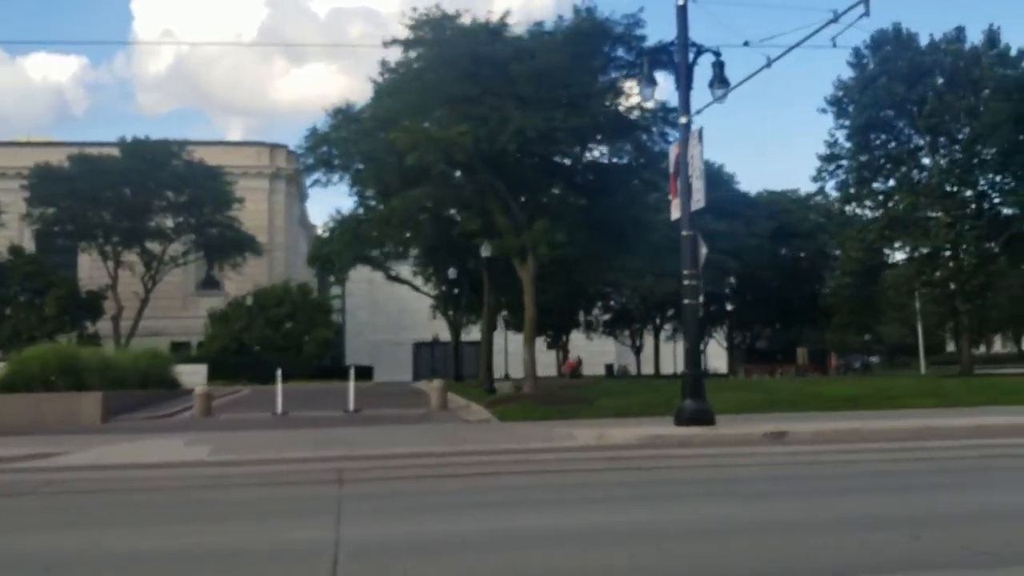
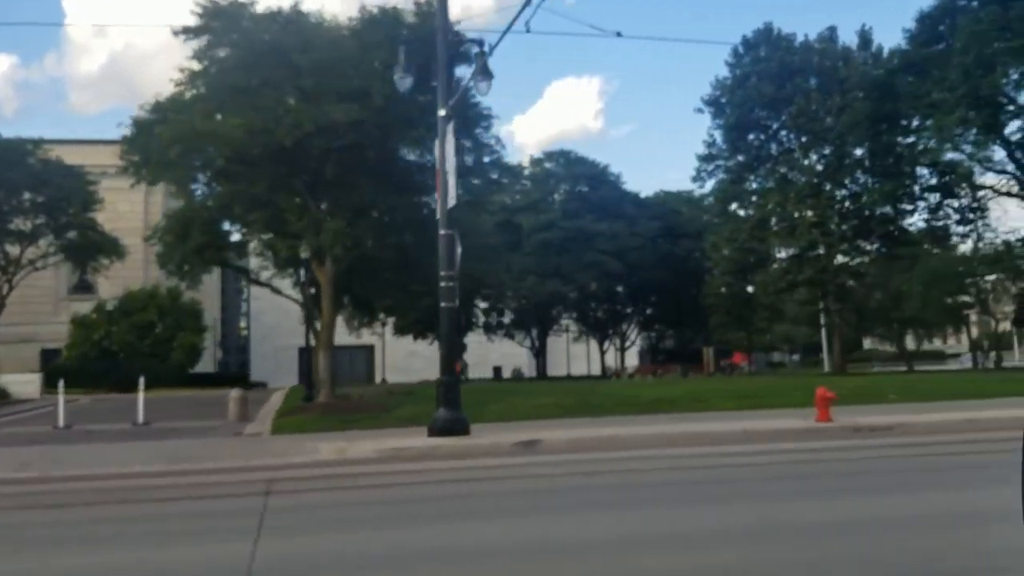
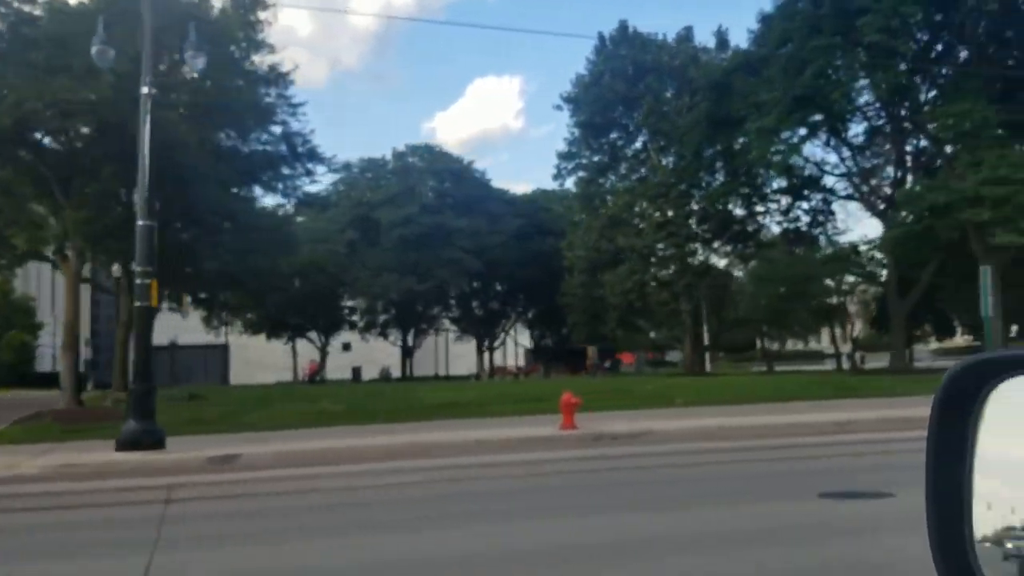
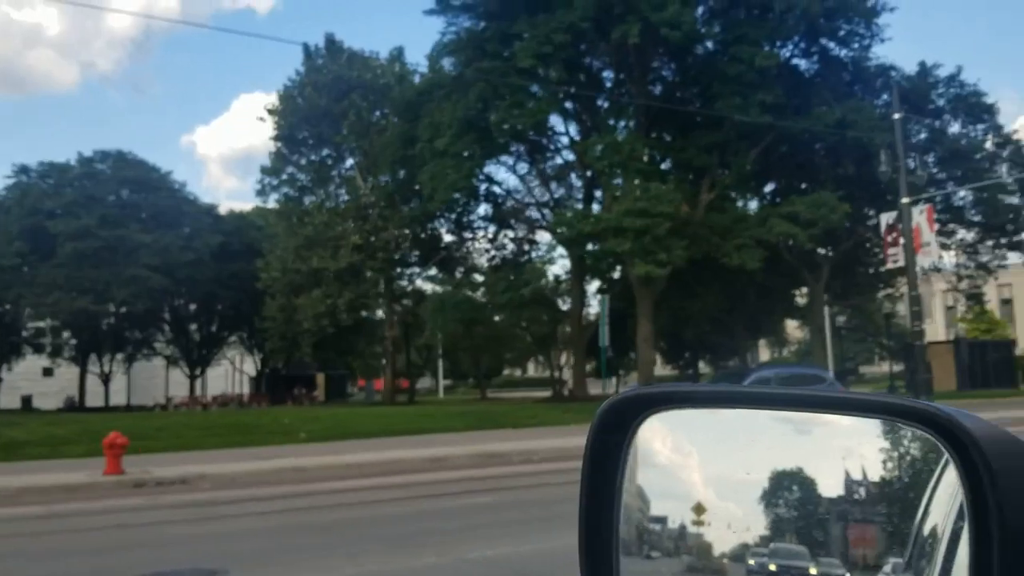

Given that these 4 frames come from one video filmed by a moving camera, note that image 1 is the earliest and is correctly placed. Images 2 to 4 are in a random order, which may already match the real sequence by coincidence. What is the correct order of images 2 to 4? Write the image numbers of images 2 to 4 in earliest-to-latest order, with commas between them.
2, 3, 4
